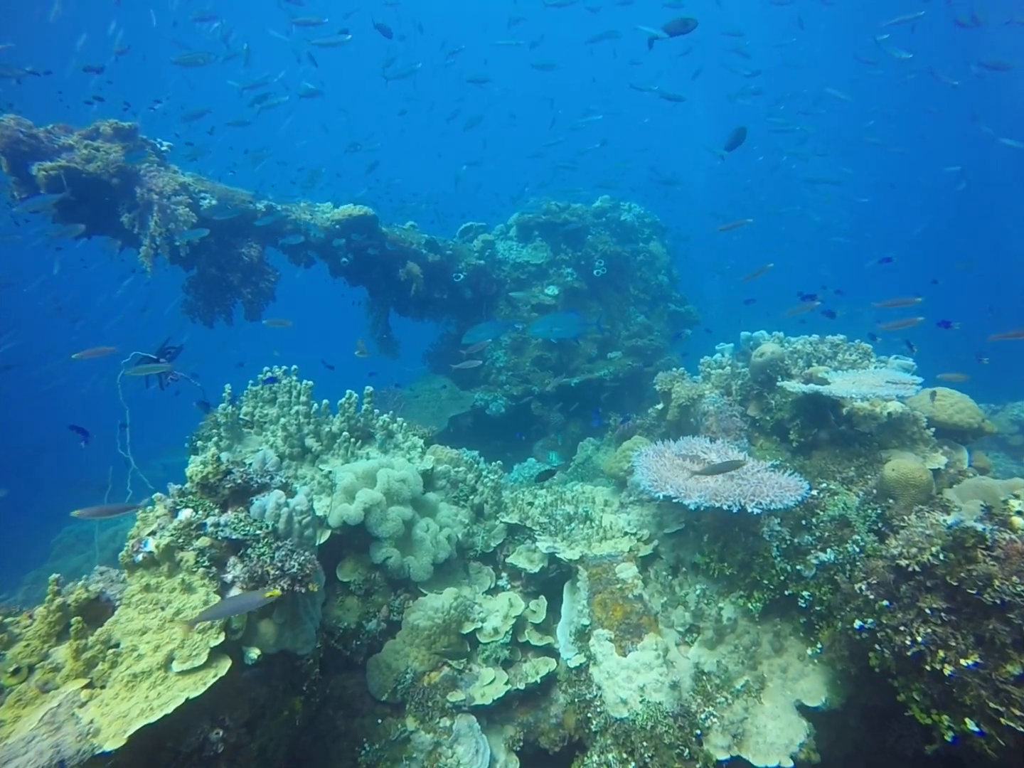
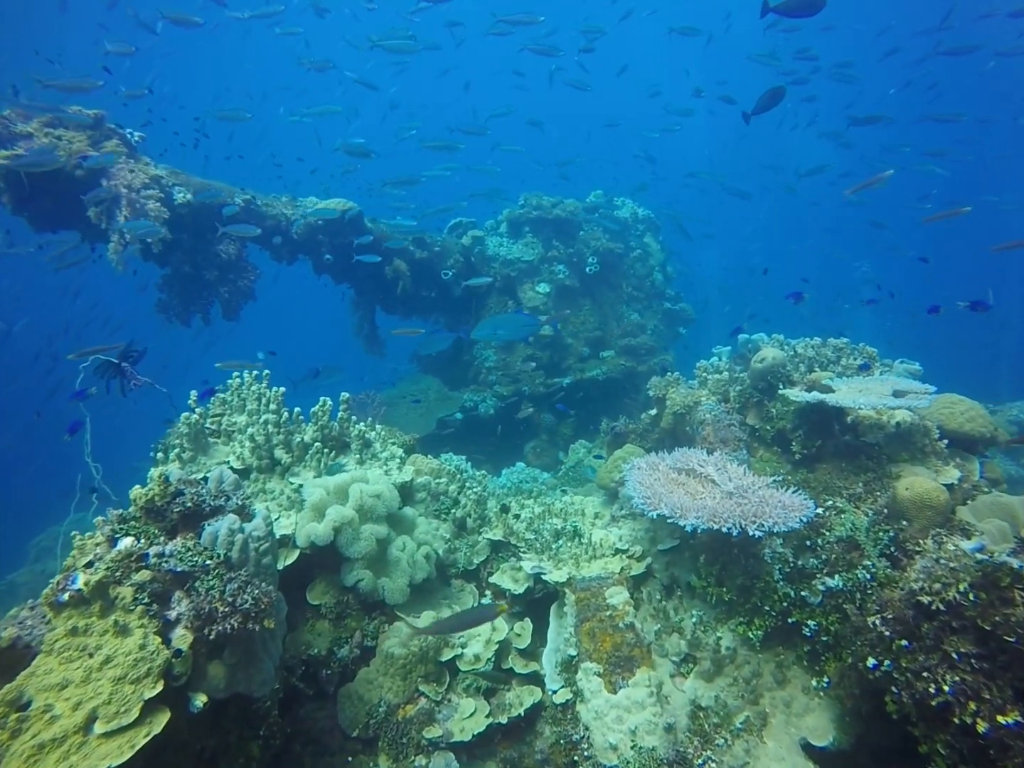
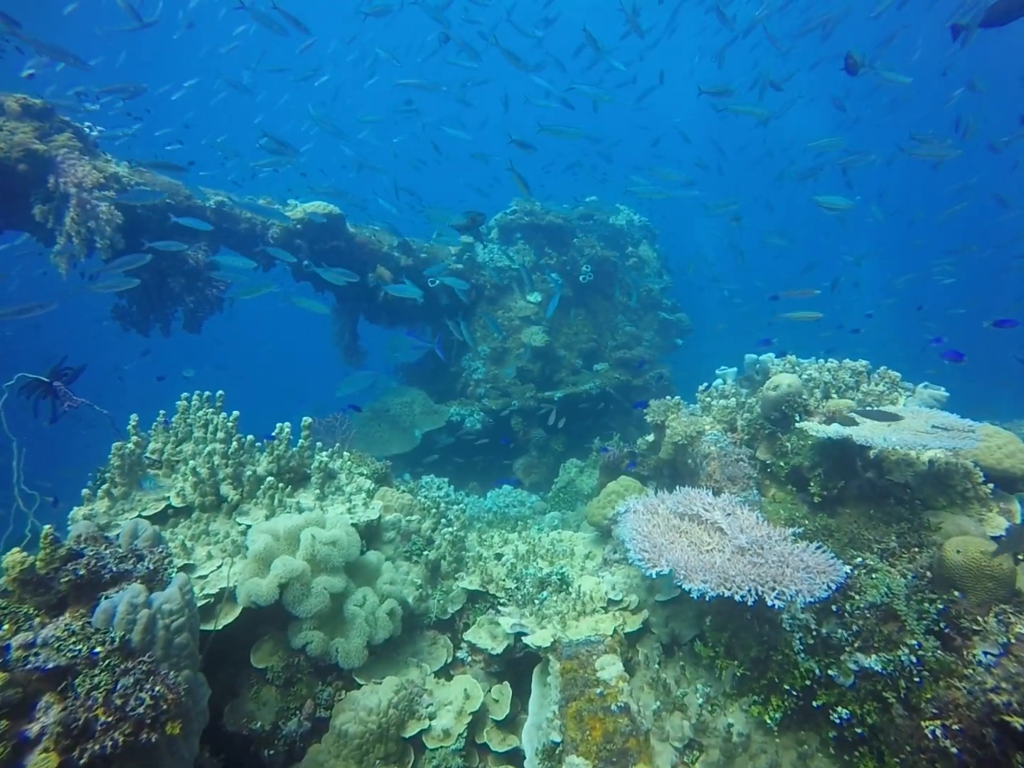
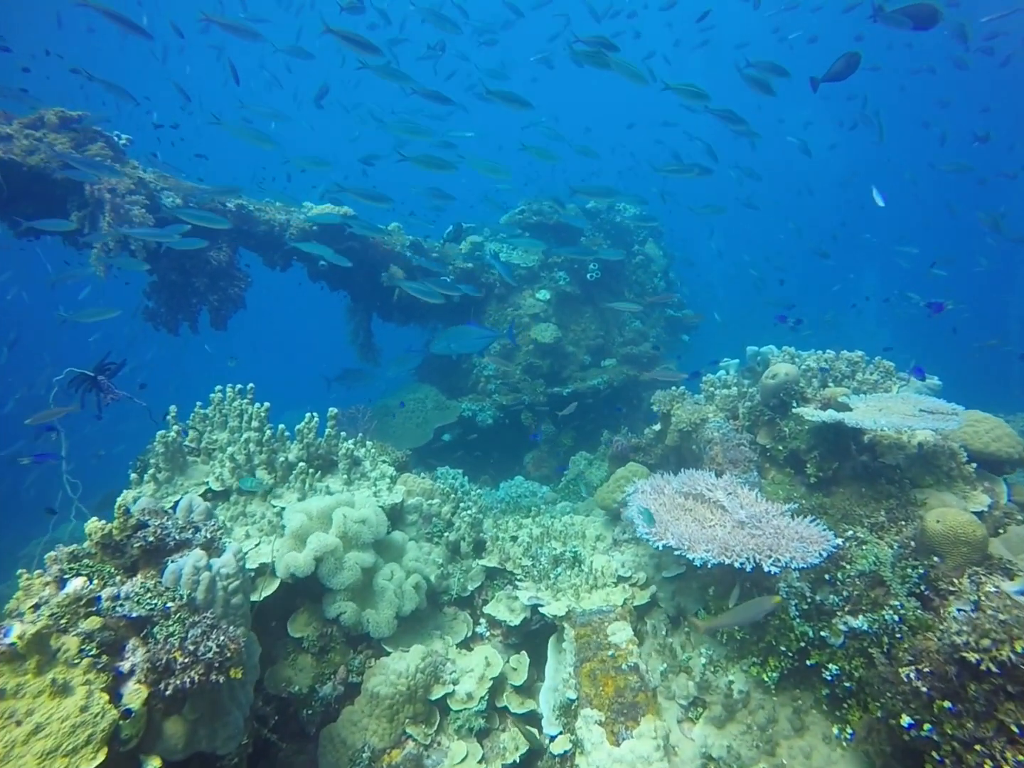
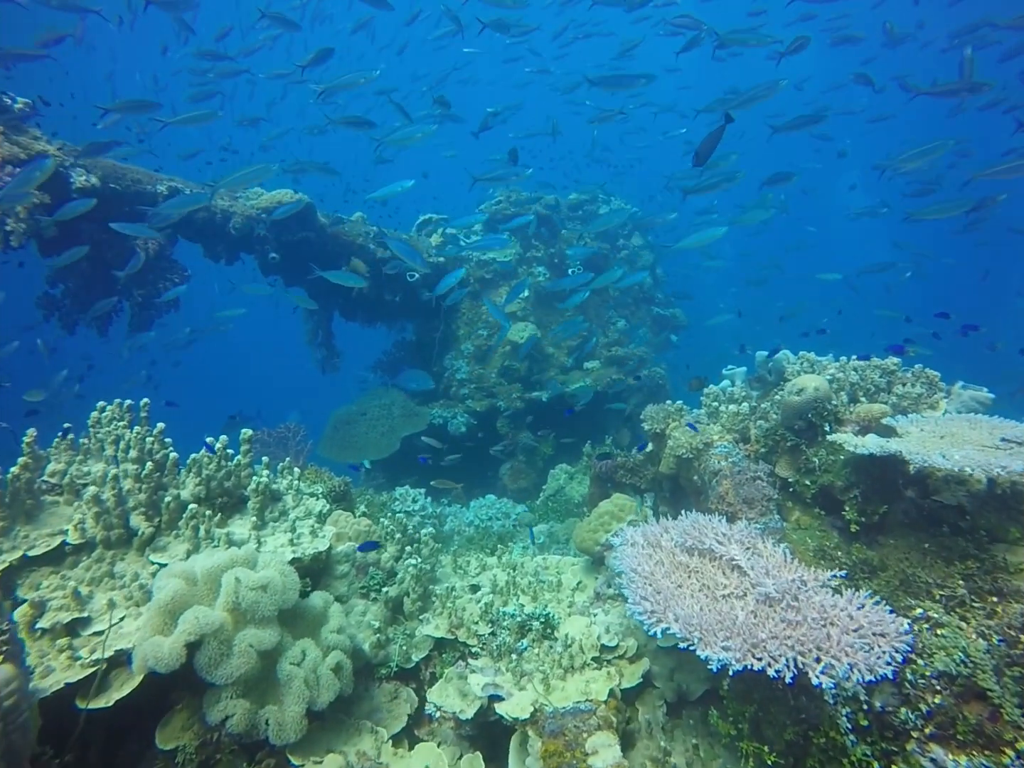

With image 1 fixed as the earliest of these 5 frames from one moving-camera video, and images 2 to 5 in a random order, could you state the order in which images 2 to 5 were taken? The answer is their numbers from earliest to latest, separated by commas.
2, 4, 3, 5
